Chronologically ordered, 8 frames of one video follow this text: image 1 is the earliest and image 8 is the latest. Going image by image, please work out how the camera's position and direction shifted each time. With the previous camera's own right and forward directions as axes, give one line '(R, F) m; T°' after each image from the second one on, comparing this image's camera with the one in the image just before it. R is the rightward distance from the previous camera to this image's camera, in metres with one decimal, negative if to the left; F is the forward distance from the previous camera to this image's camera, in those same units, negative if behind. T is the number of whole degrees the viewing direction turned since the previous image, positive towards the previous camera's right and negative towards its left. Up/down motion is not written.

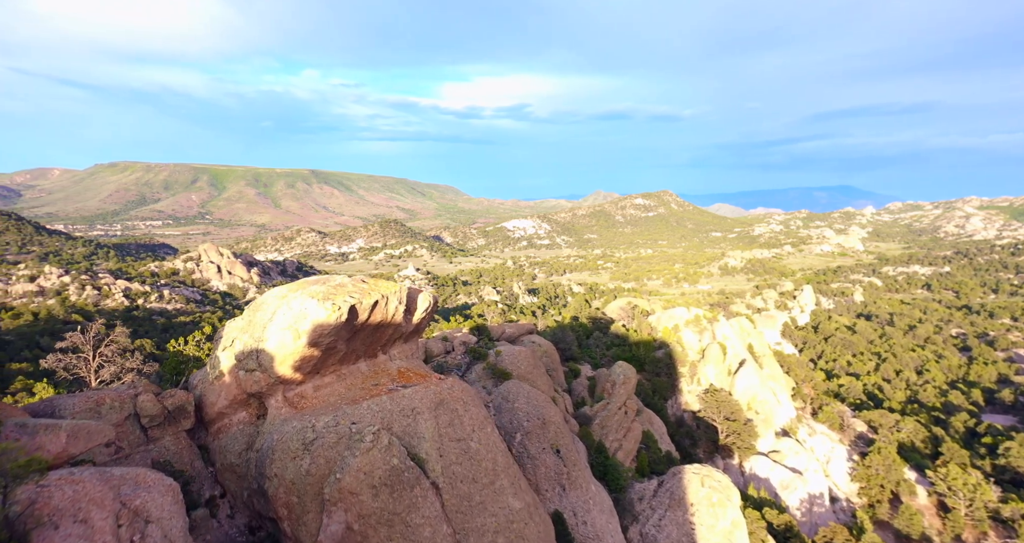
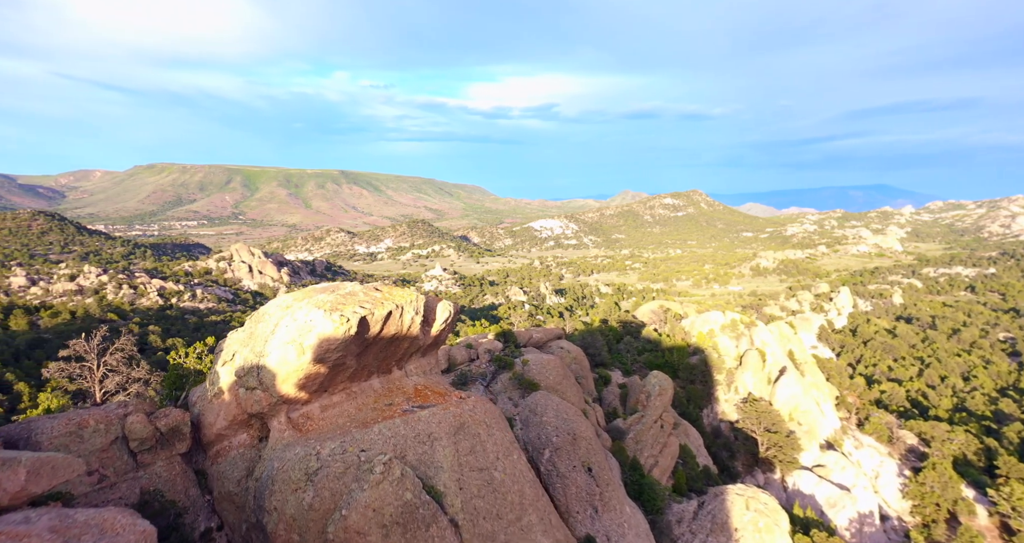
(-0.1, +1.4) m; -3°
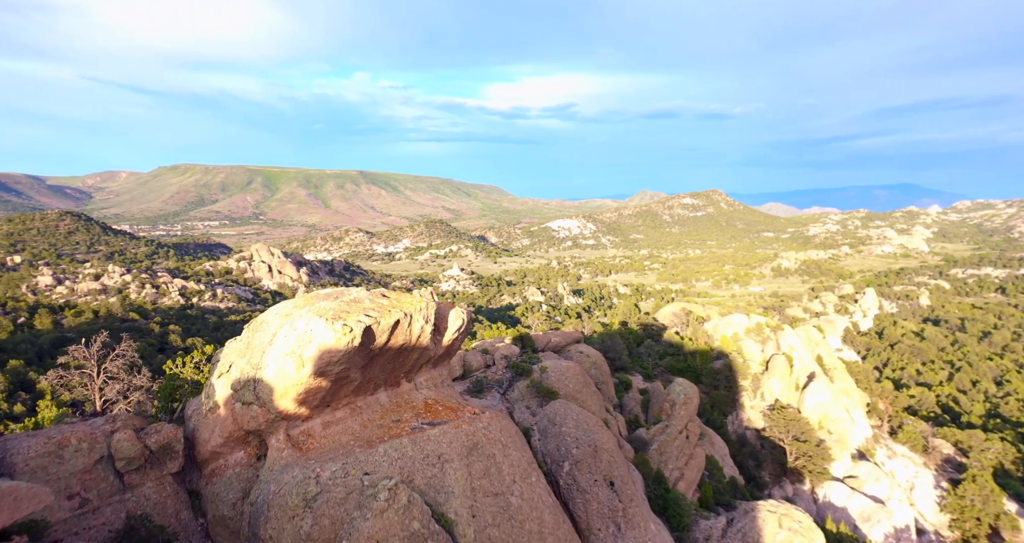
(0.0, +0.9) m; -2°
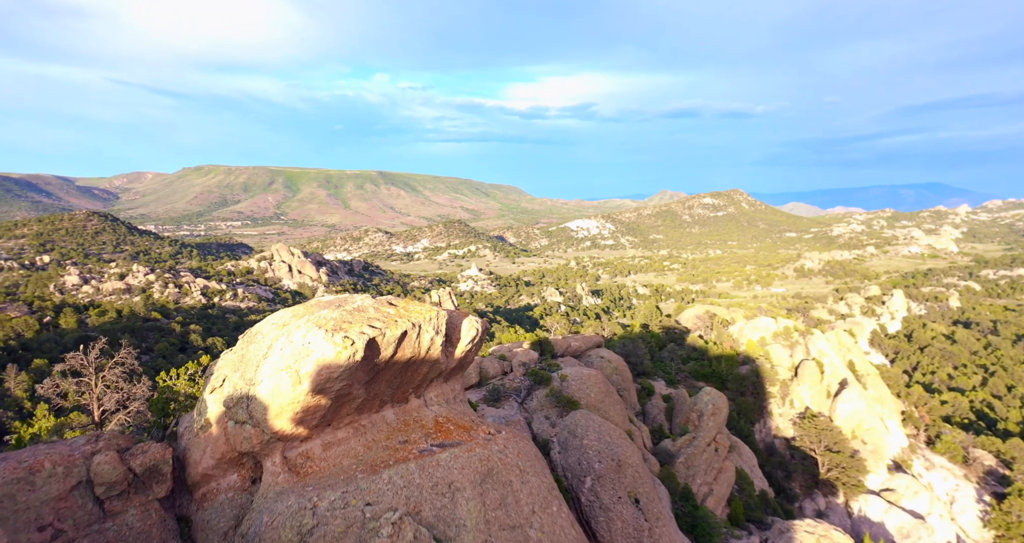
(0.0, +1.0) m; -2°
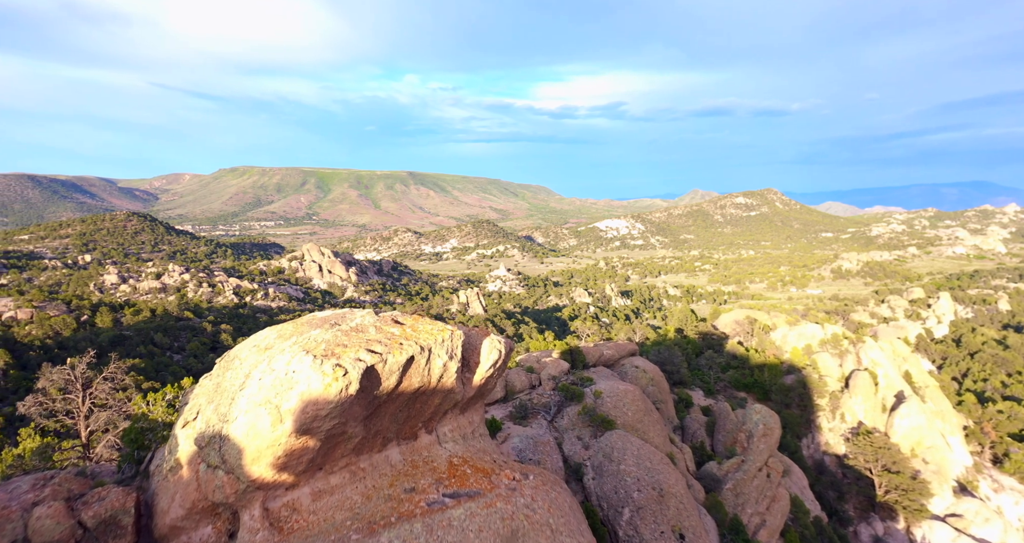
(-0.1, +1.7) m; -3°
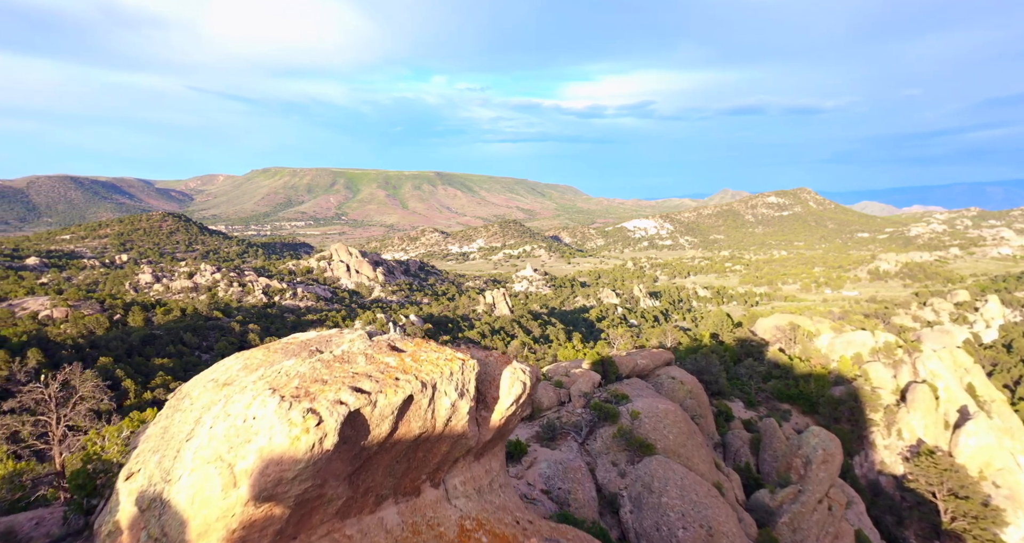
(0.0, +1.7) m; -3°
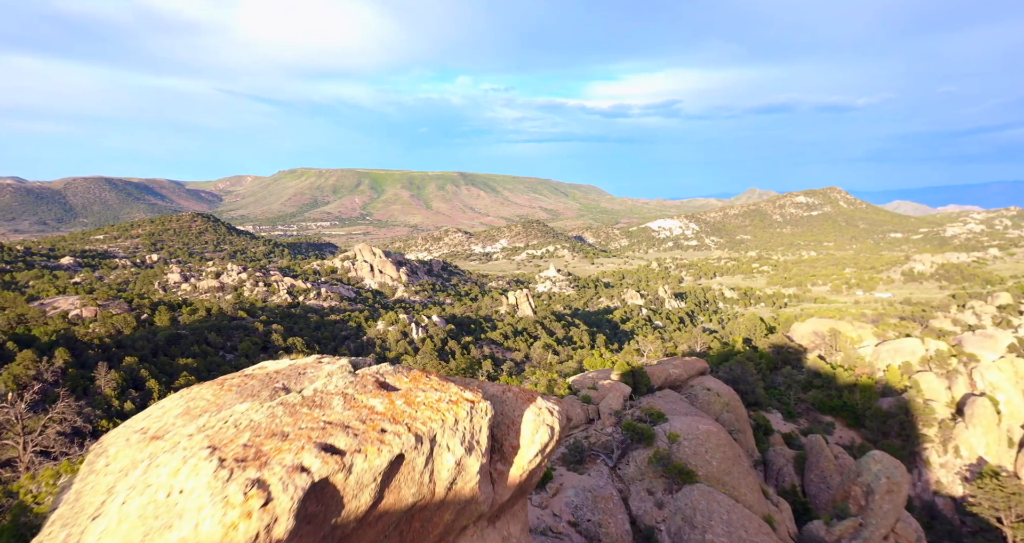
(0.0, +1.5) m; -3°
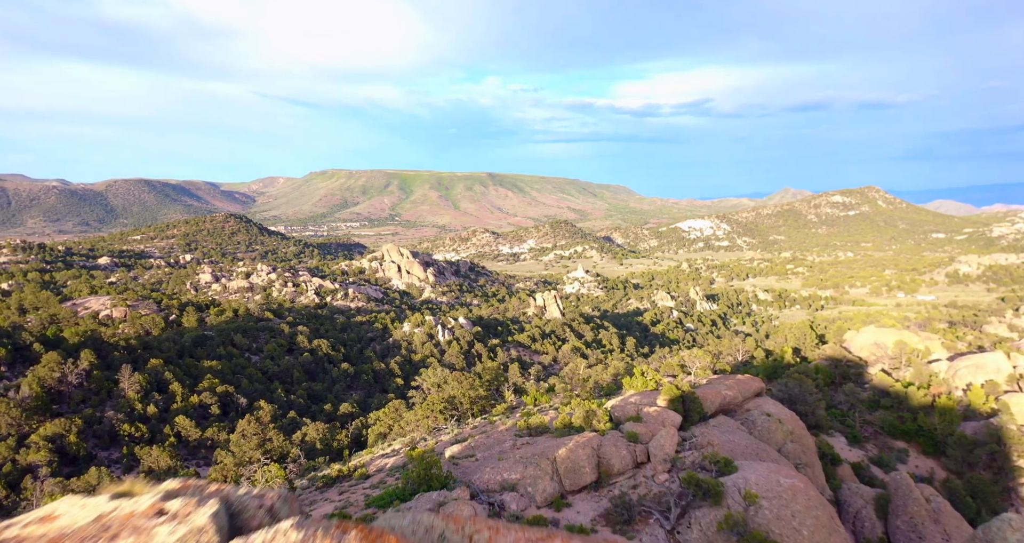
(-0.3, +2.4) m; -3°
